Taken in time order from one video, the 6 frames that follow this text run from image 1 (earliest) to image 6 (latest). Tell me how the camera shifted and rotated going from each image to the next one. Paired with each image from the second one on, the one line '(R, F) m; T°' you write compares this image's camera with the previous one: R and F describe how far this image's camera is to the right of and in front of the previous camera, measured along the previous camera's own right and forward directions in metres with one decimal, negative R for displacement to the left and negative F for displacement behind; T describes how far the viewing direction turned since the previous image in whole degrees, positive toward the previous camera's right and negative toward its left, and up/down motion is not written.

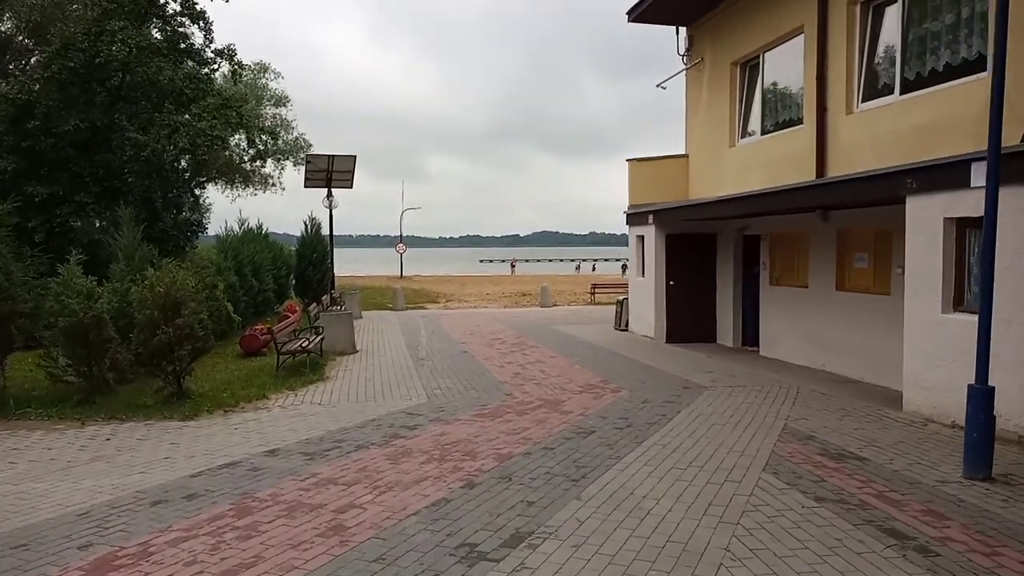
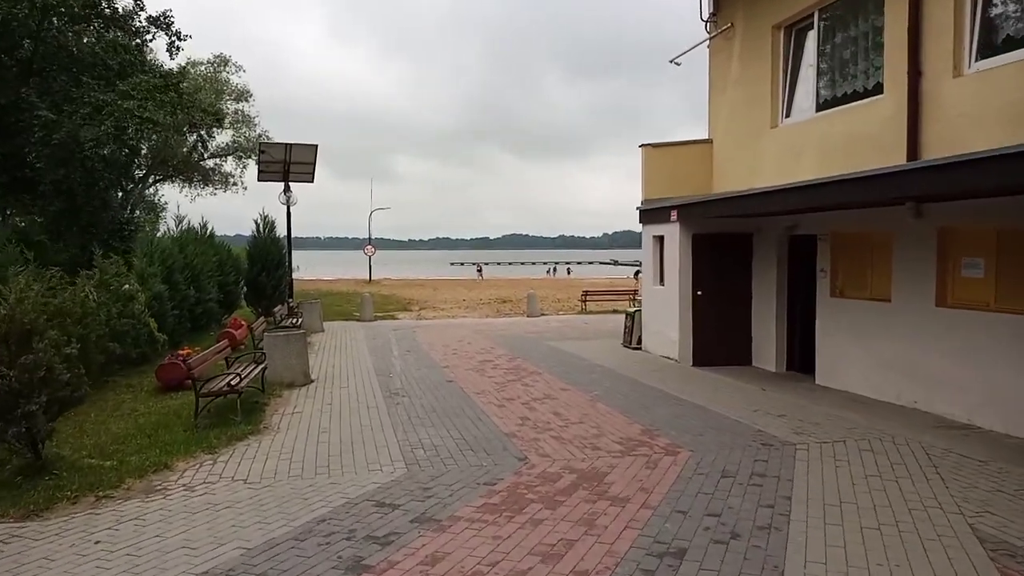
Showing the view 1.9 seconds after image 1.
(-0.4, +2.9) m; +2°
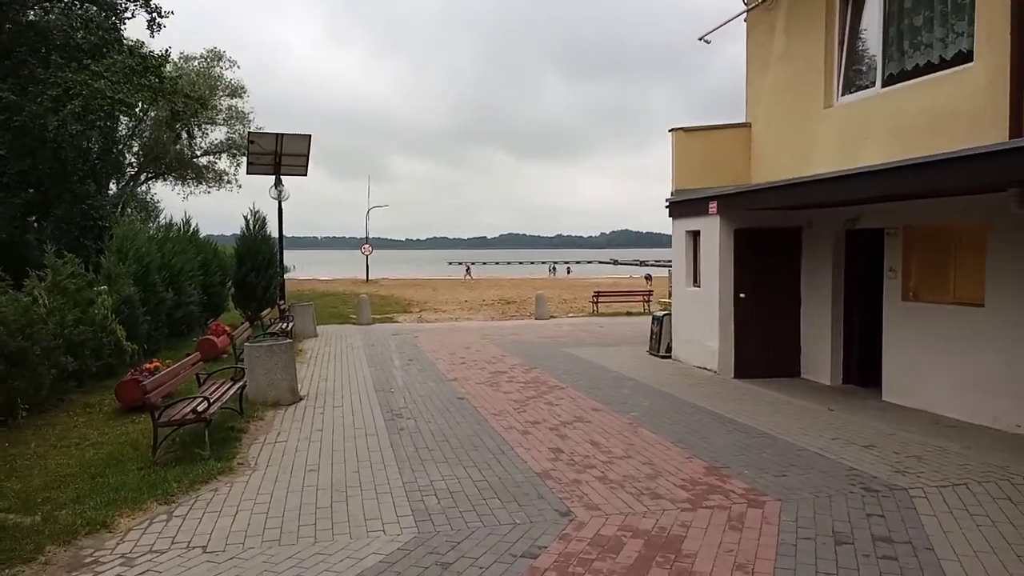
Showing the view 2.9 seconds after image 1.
(-0.3, +1.5) m; 0°
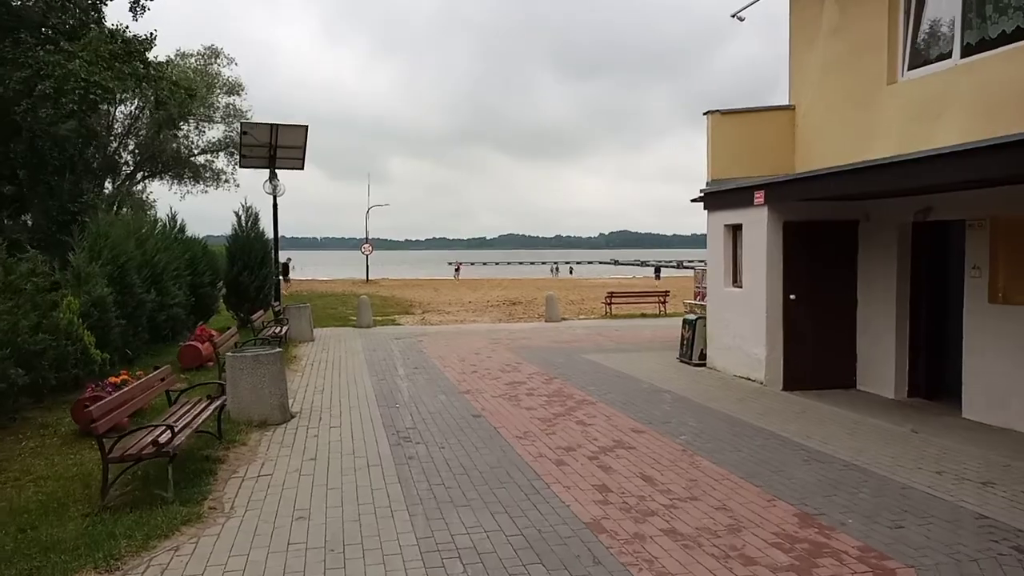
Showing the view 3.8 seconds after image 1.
(-0.3, +1.3) m; 0°
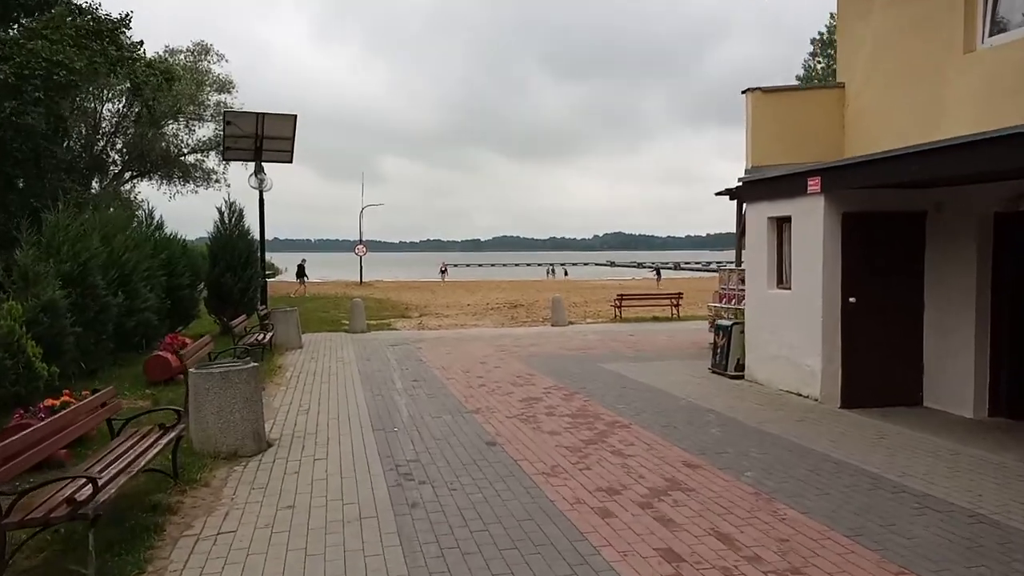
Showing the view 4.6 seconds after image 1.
(-0.3, +1.4) m; 0°
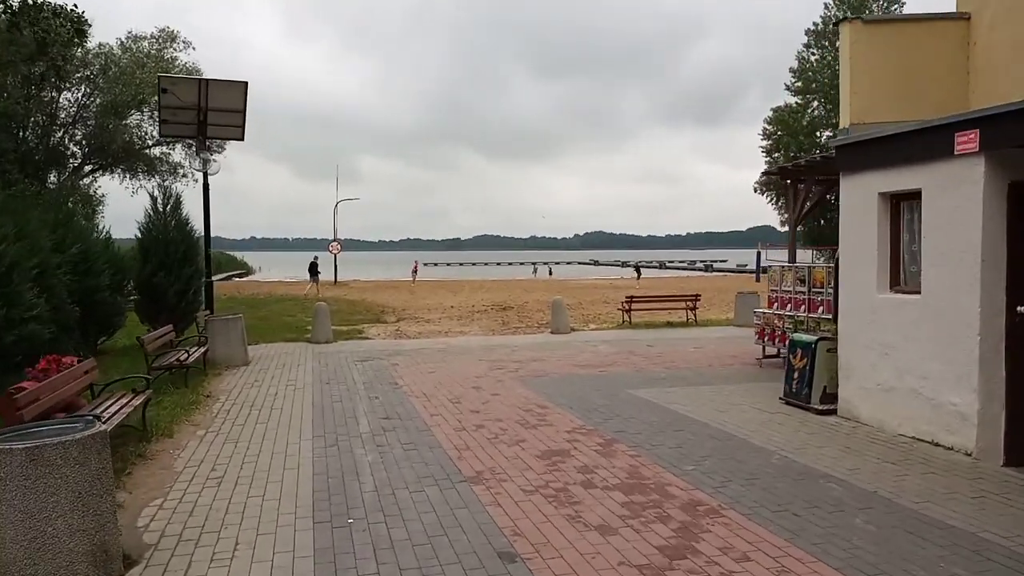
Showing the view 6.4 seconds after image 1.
(-0.3, +2.8) m; +2°
